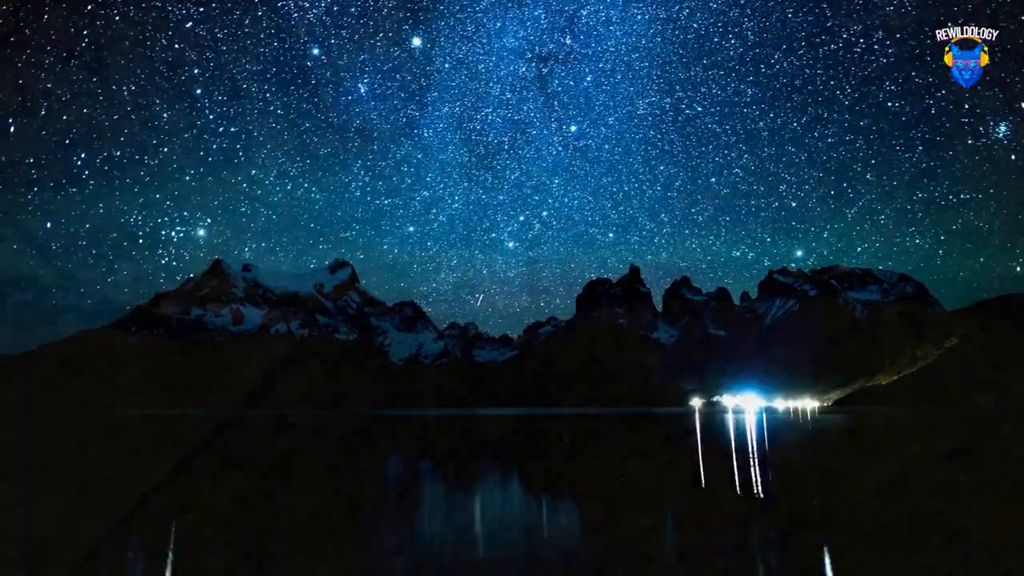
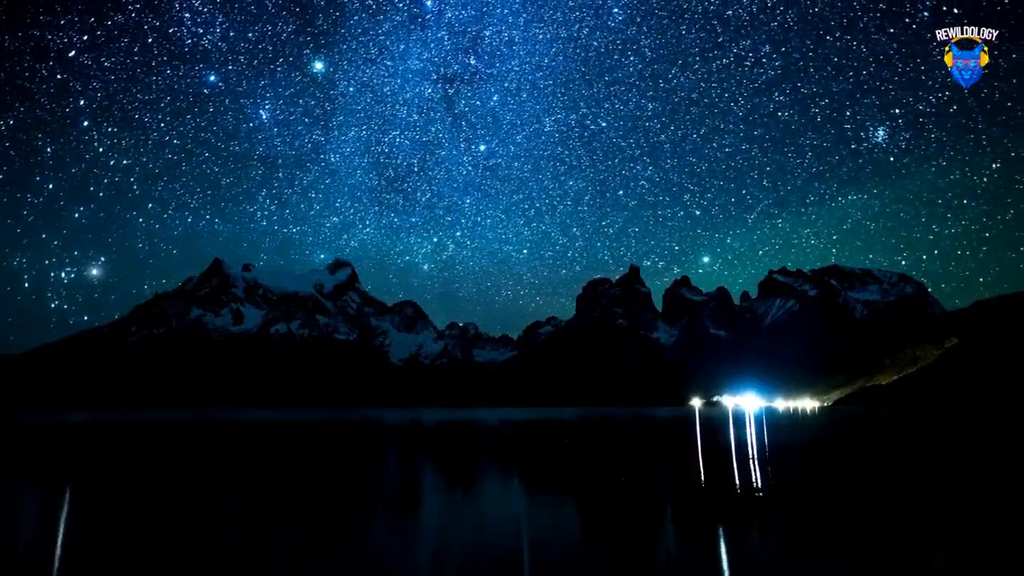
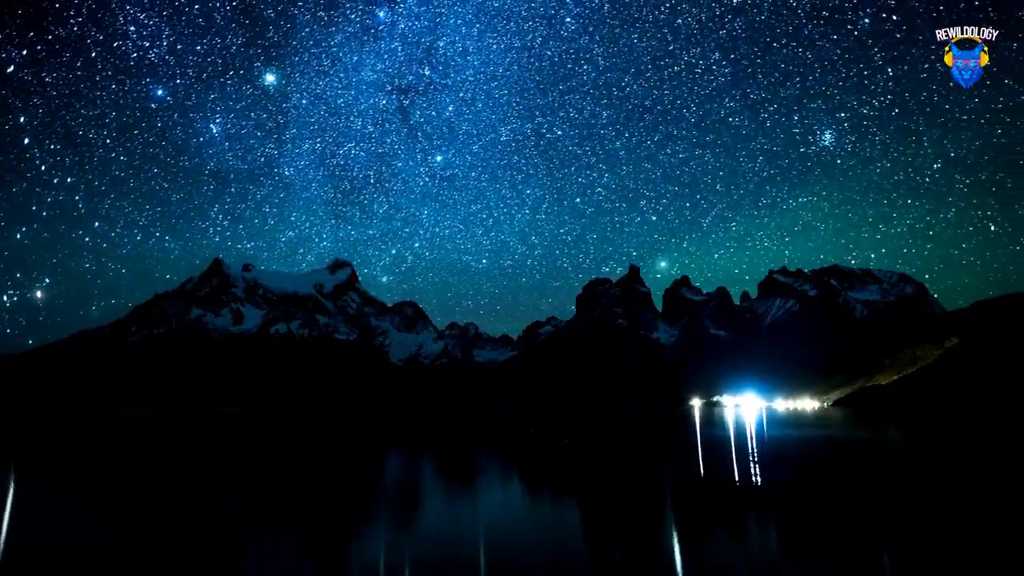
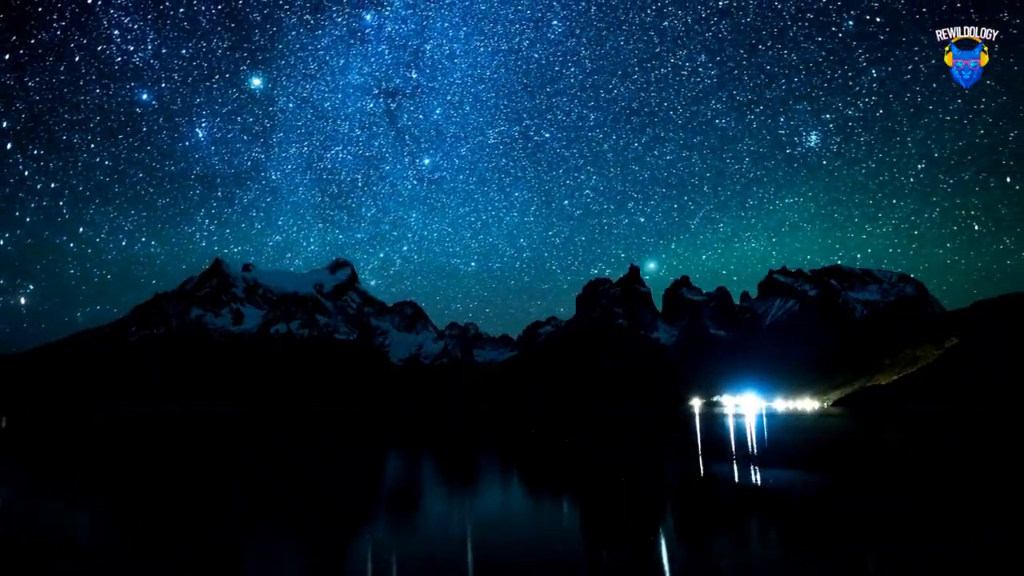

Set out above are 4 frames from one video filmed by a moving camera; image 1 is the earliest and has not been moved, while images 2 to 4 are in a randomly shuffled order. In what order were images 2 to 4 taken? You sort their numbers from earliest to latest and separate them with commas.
2, 3, 4
